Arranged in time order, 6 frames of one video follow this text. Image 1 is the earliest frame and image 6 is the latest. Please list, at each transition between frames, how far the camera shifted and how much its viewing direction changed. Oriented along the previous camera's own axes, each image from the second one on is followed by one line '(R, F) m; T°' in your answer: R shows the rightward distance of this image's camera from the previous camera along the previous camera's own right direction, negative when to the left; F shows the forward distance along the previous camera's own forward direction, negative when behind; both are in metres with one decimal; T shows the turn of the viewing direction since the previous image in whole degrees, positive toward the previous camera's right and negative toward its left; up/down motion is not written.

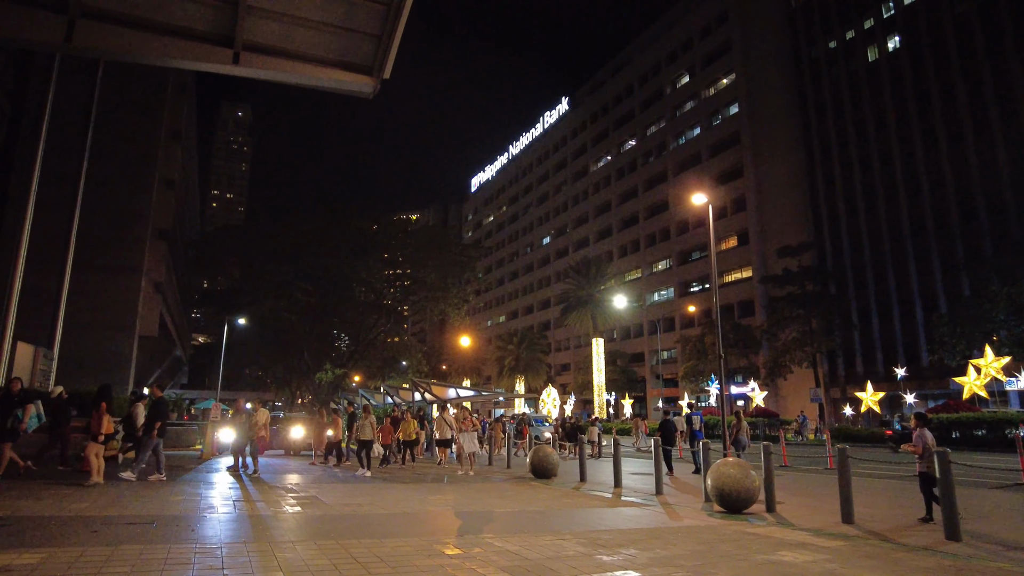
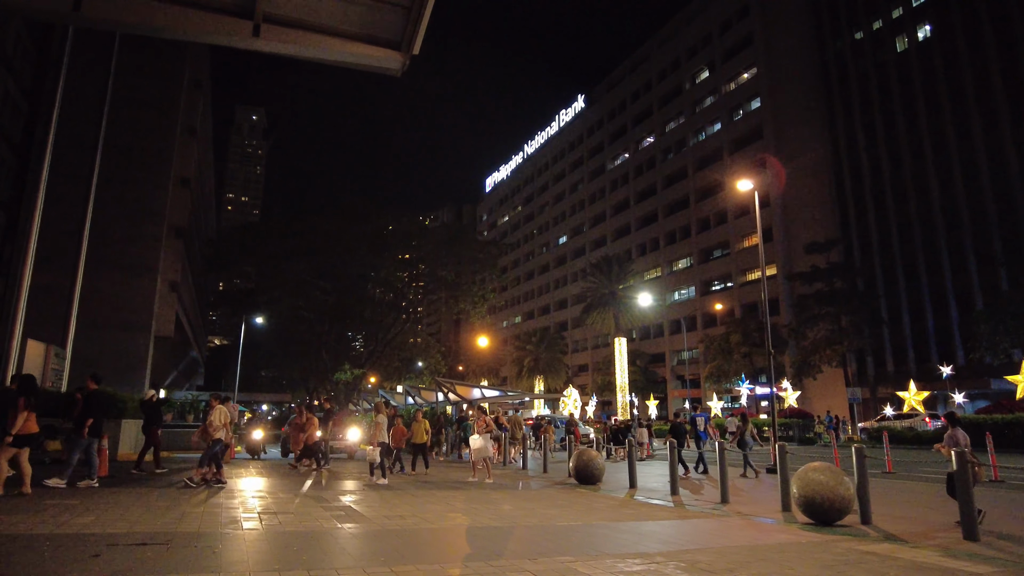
(-0.5, +1.0) m; -1°
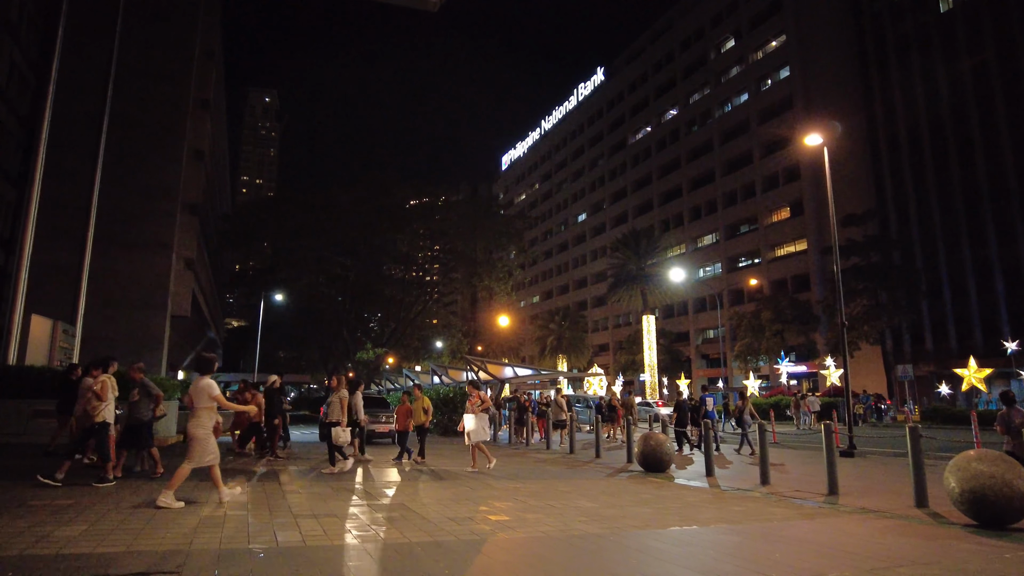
(-0.7, +1.5) m; -1°
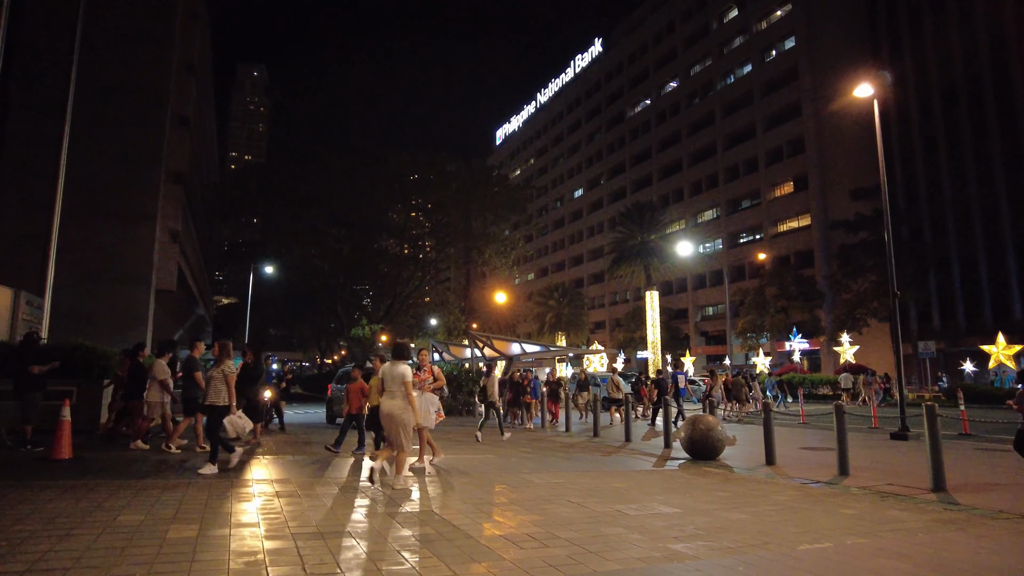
(-0.5, +1.5) m; +1°
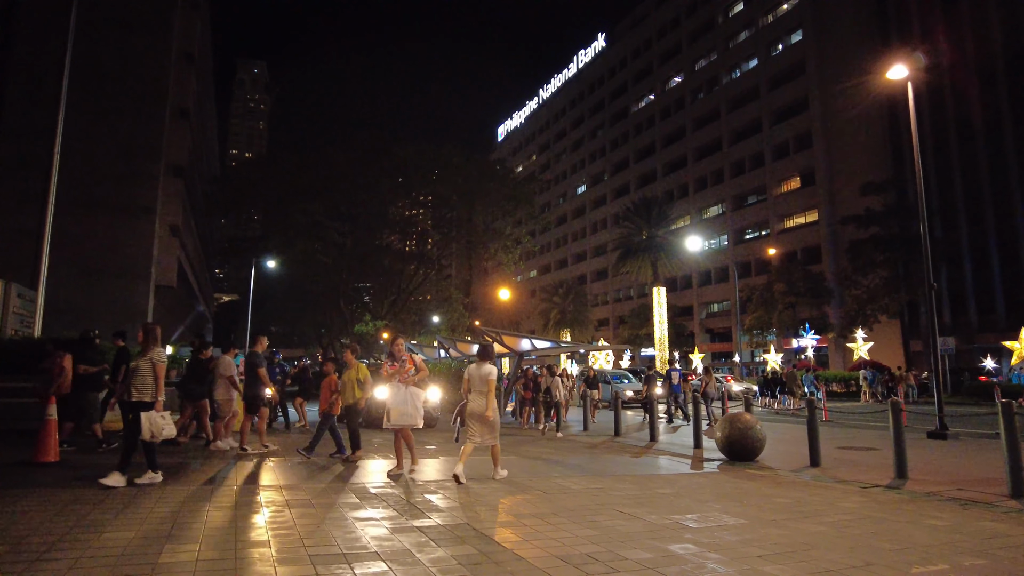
(-0.3, +0.7) m; 0°
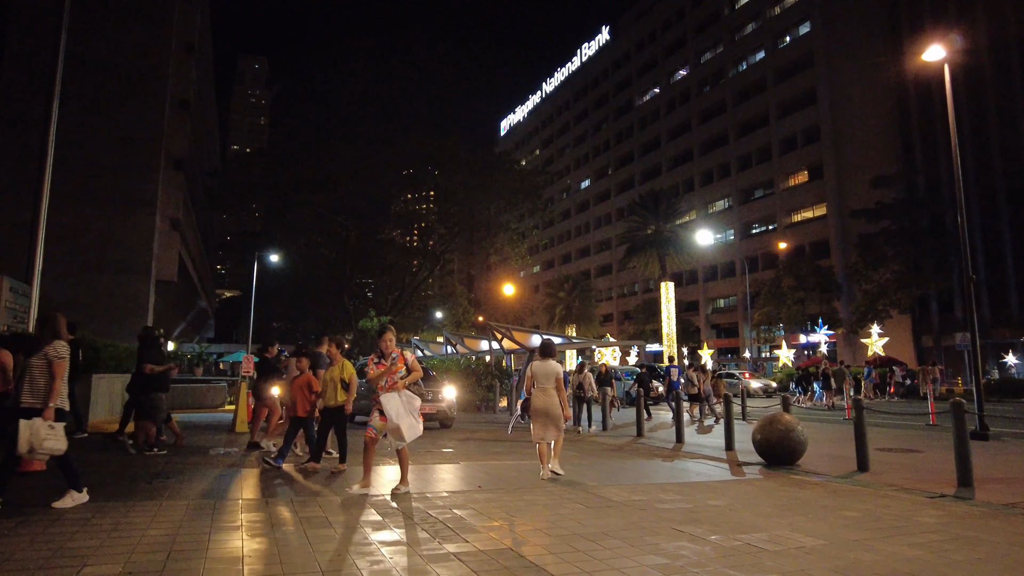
(-0.3, +0.6) m; 0°
